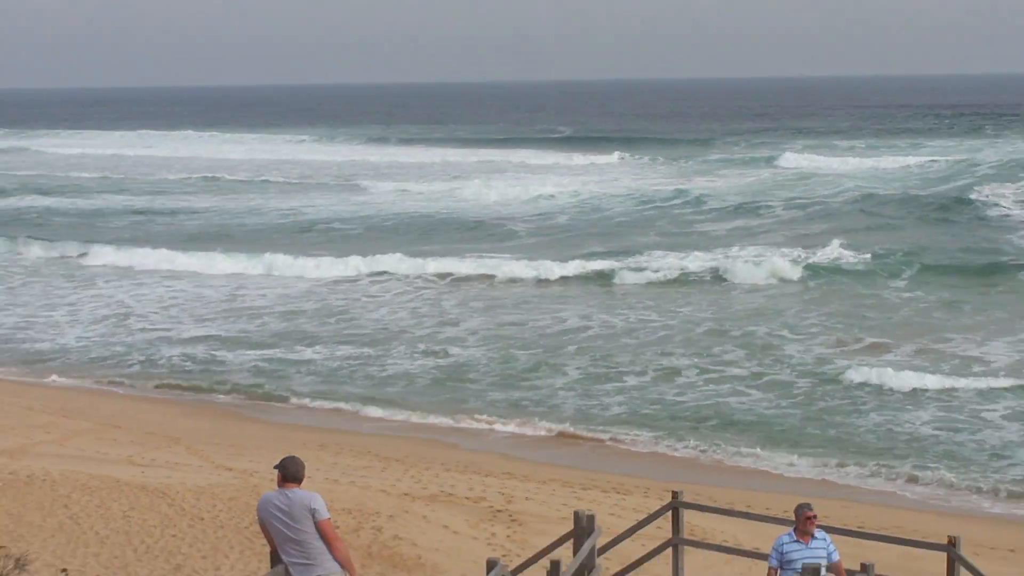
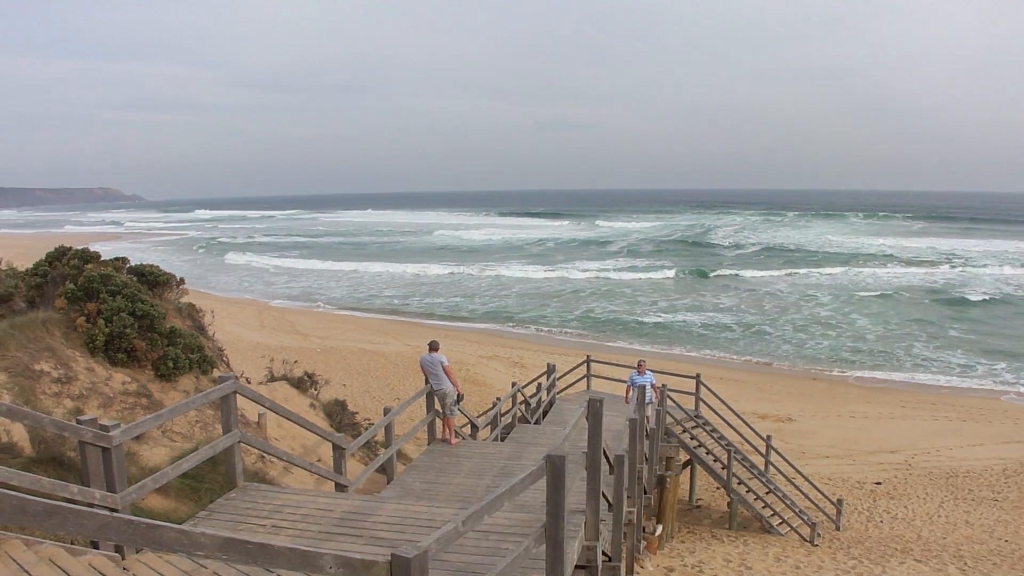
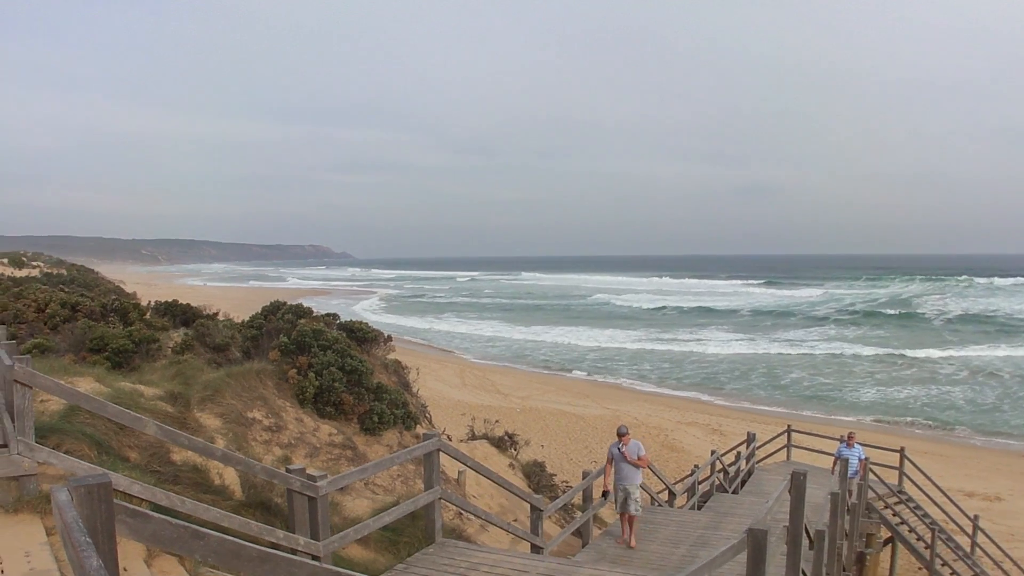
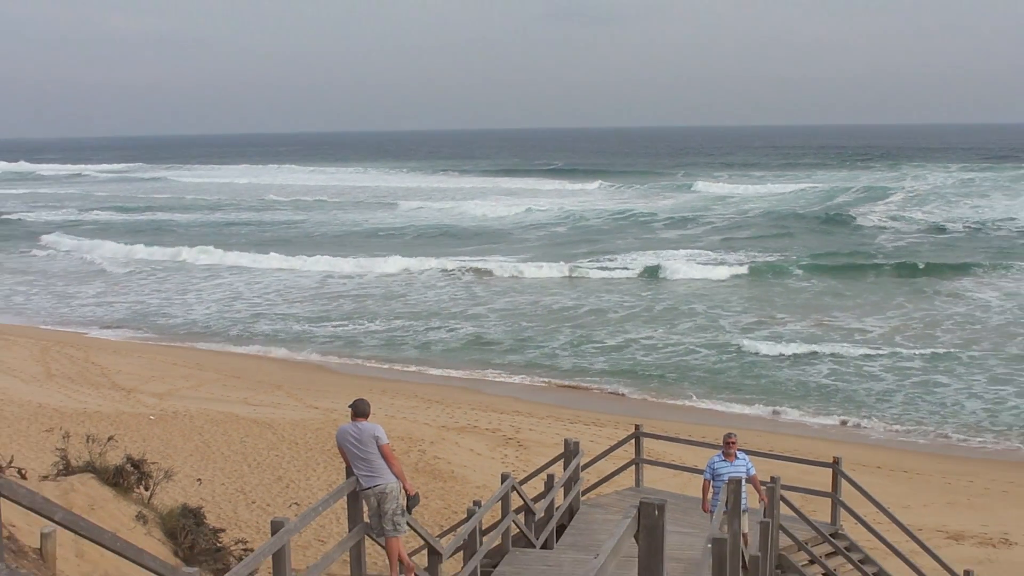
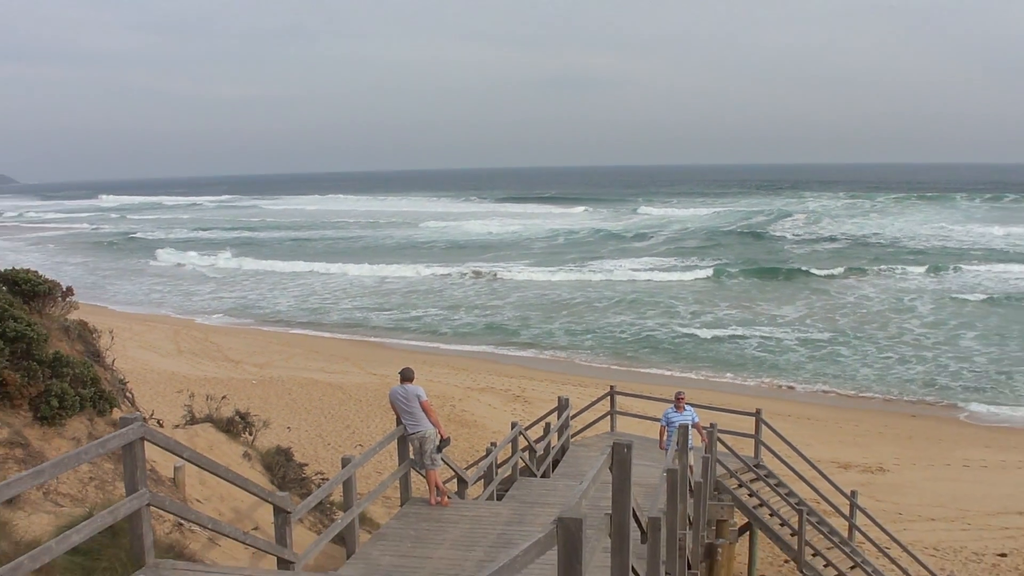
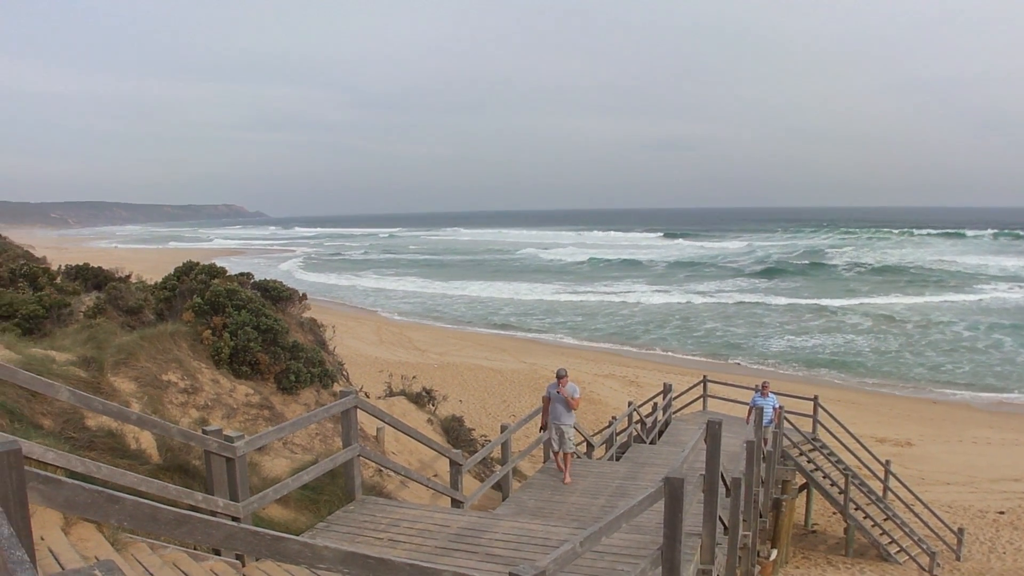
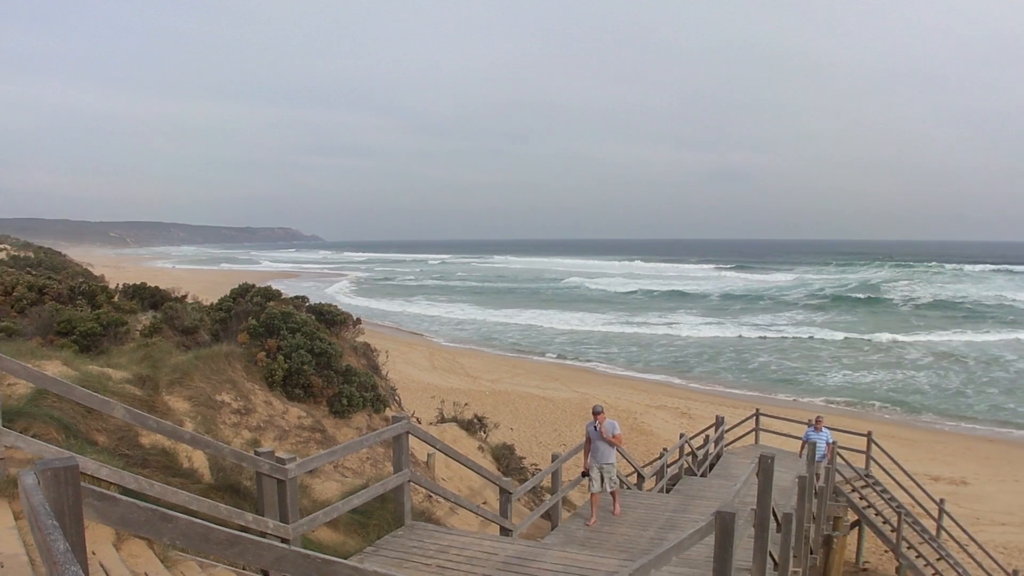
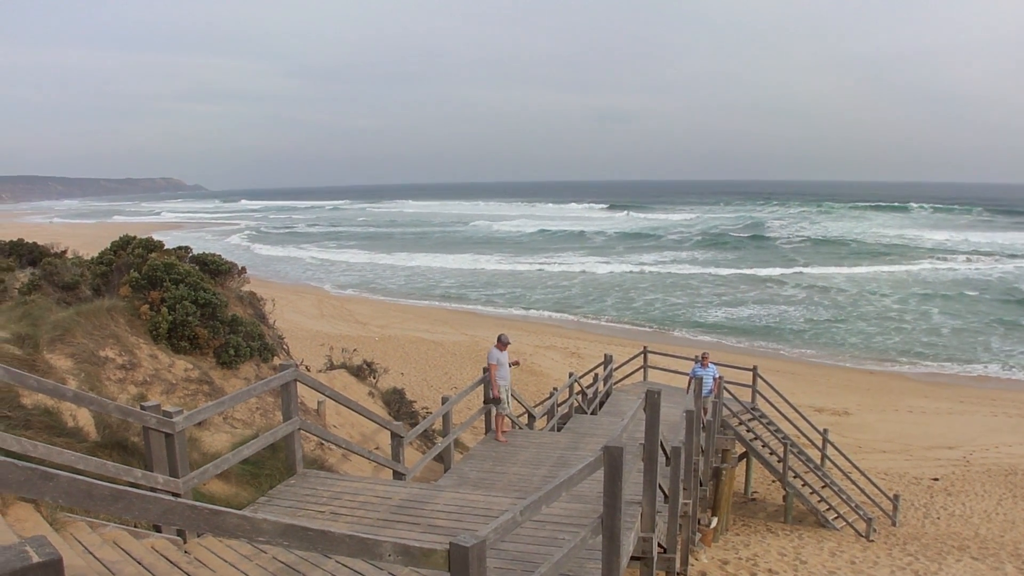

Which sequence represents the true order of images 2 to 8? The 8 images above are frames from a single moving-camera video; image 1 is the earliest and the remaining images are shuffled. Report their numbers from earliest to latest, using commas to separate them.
4, 5, 2, 8, 6, 7, 3
